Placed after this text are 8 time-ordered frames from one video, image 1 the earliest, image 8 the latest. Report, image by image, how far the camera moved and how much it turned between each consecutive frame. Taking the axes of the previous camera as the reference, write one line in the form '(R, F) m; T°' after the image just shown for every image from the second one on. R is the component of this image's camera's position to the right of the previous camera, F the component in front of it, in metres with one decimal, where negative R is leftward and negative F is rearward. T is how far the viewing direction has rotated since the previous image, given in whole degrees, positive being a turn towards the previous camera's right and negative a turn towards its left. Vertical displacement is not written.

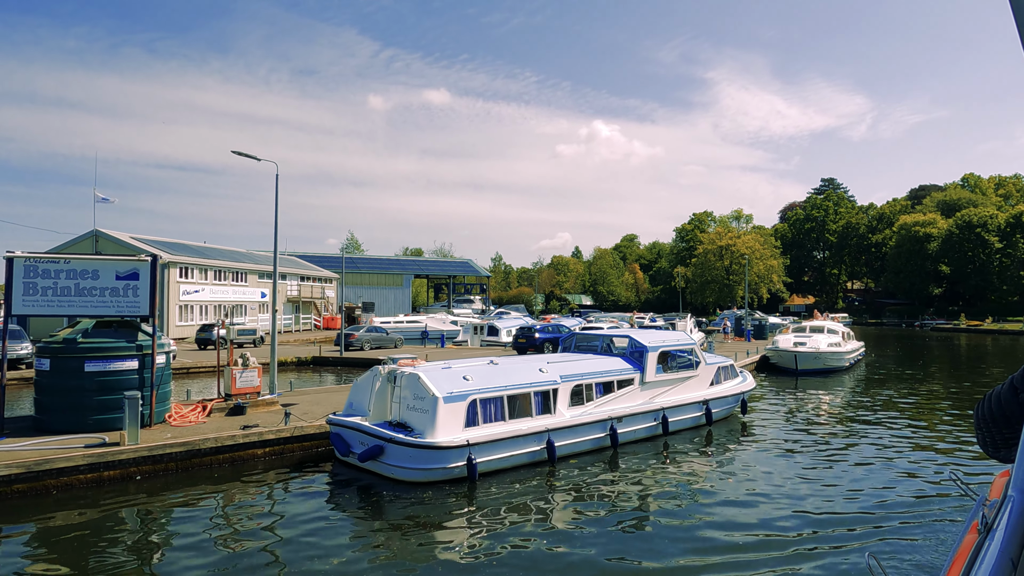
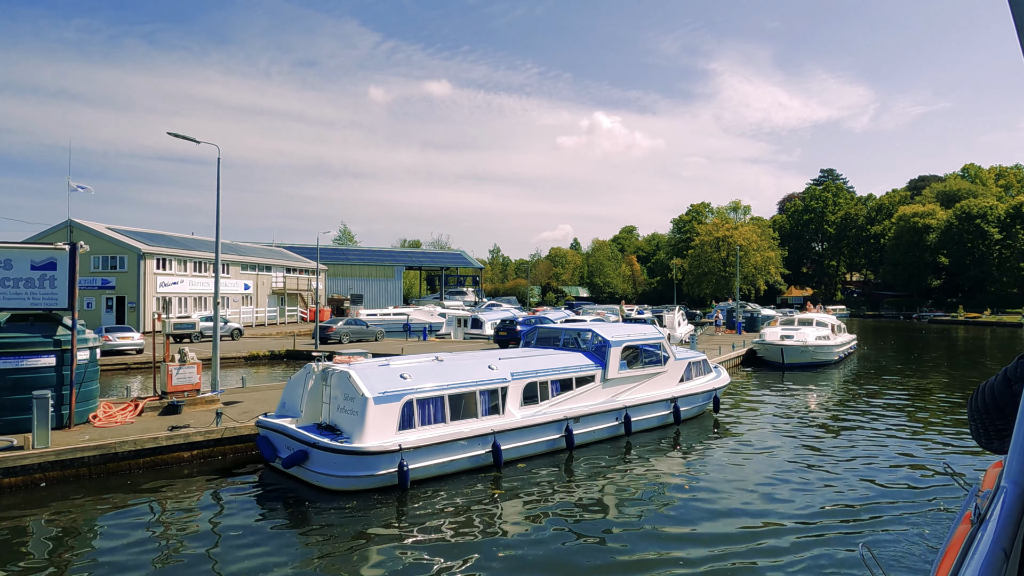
(+1.1, +1.0) m; 0°
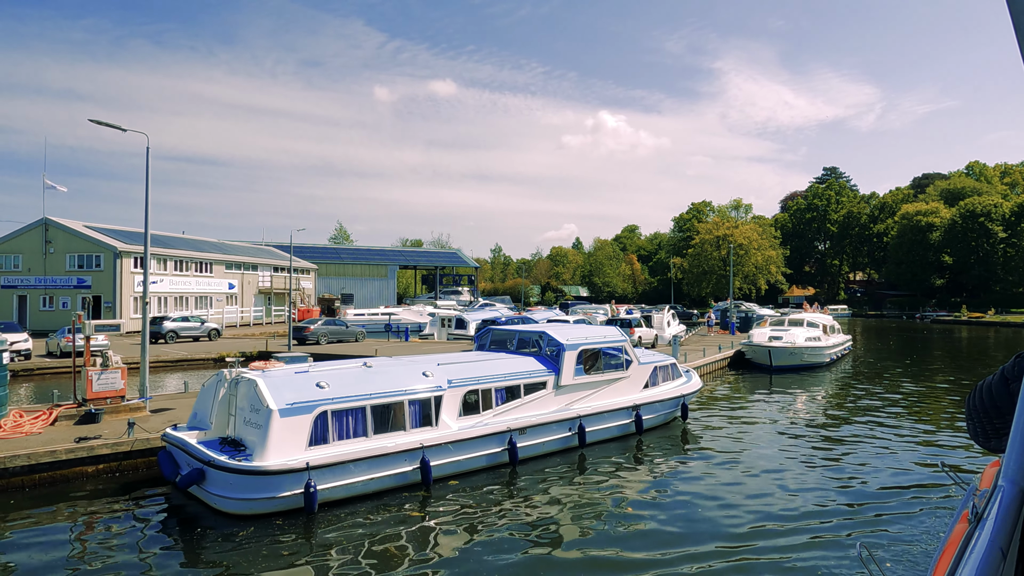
(+1.3, +1.2) m; 0°
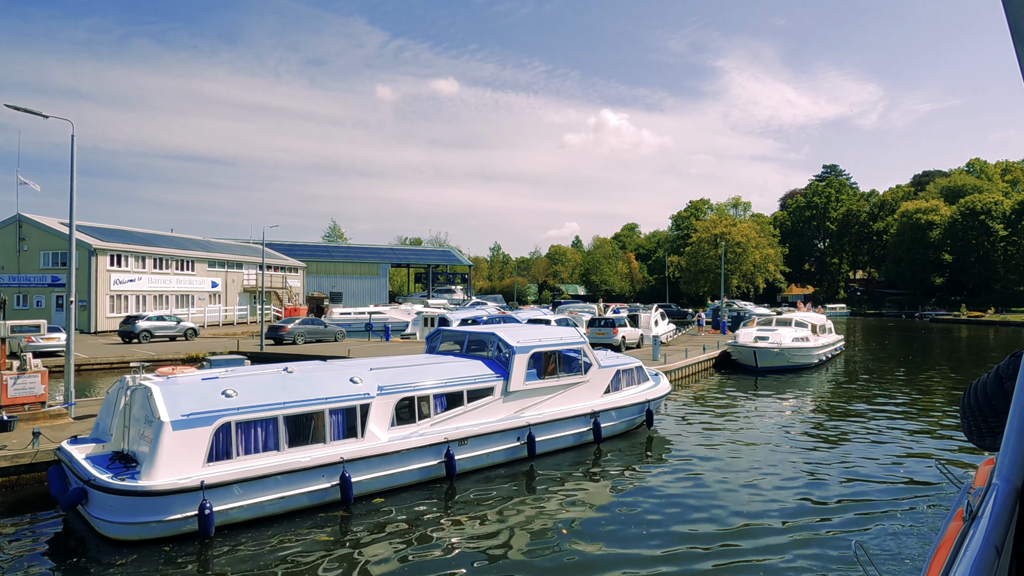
(+1.2, +1.0) m; 0°
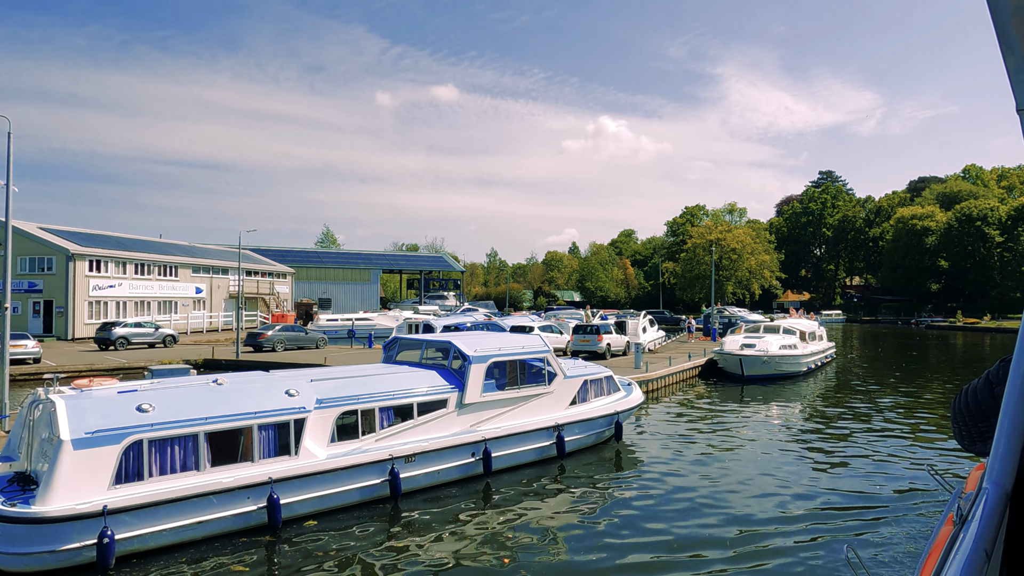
(+0.8, +0.8) m; 0°
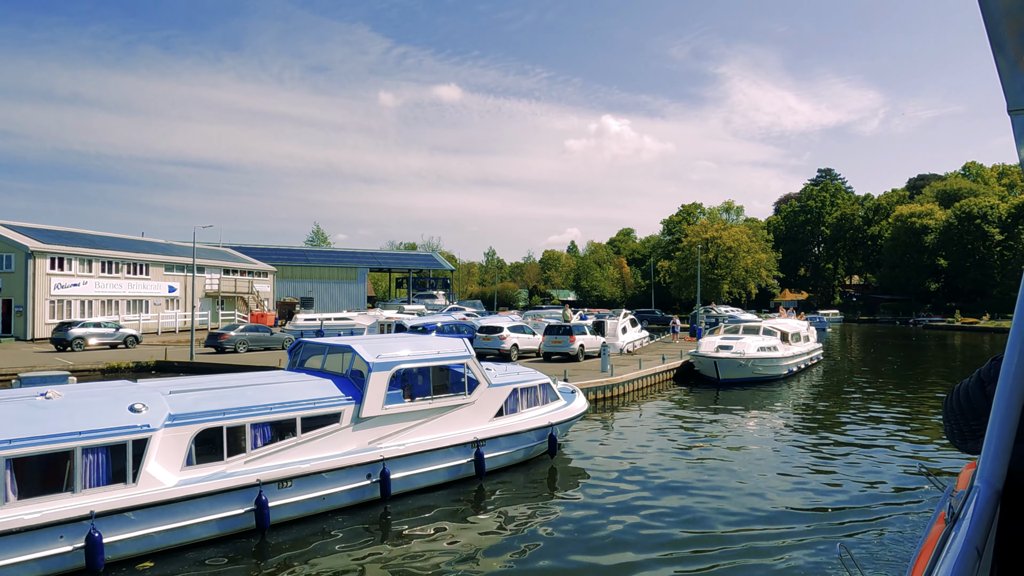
(+1.7, +1.6) m; 0°
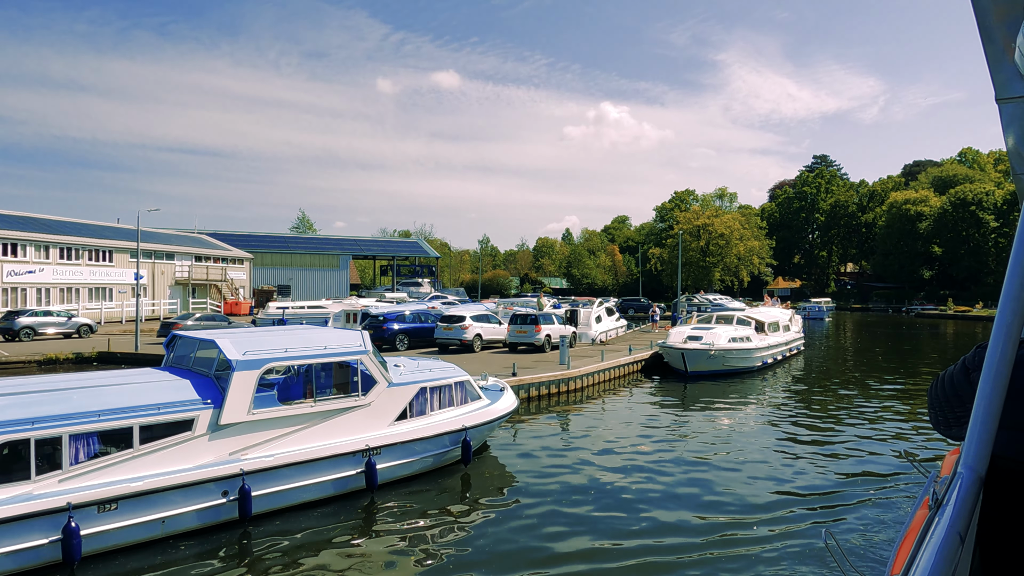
(+1.6, +1.6) m; 0°
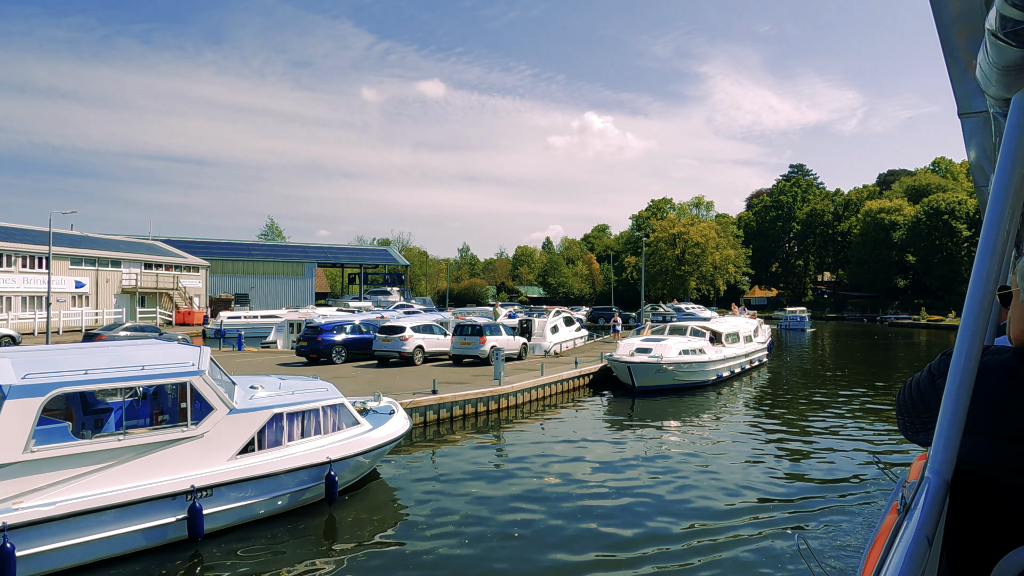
(+1.7, +1.6) m; +1°
